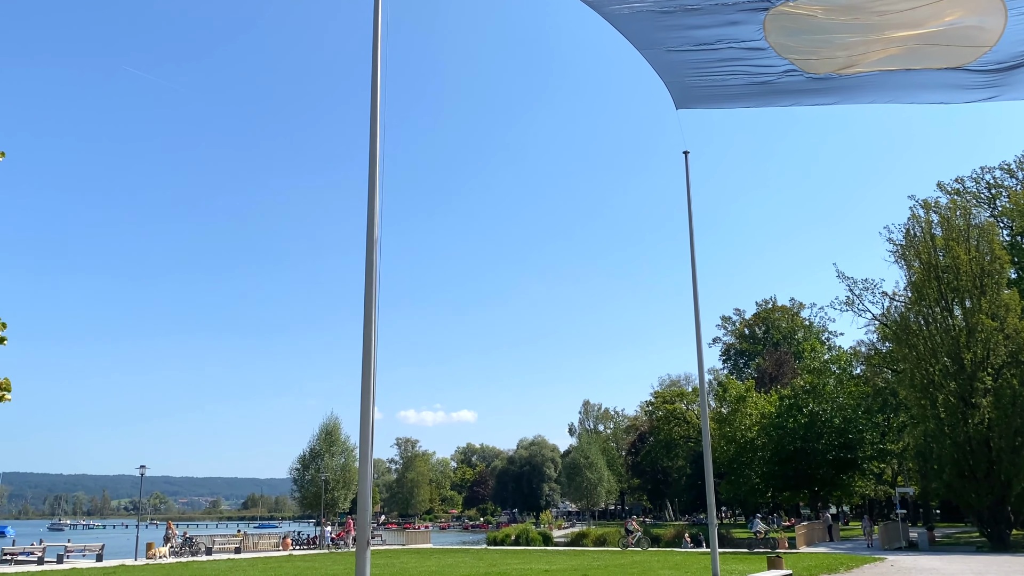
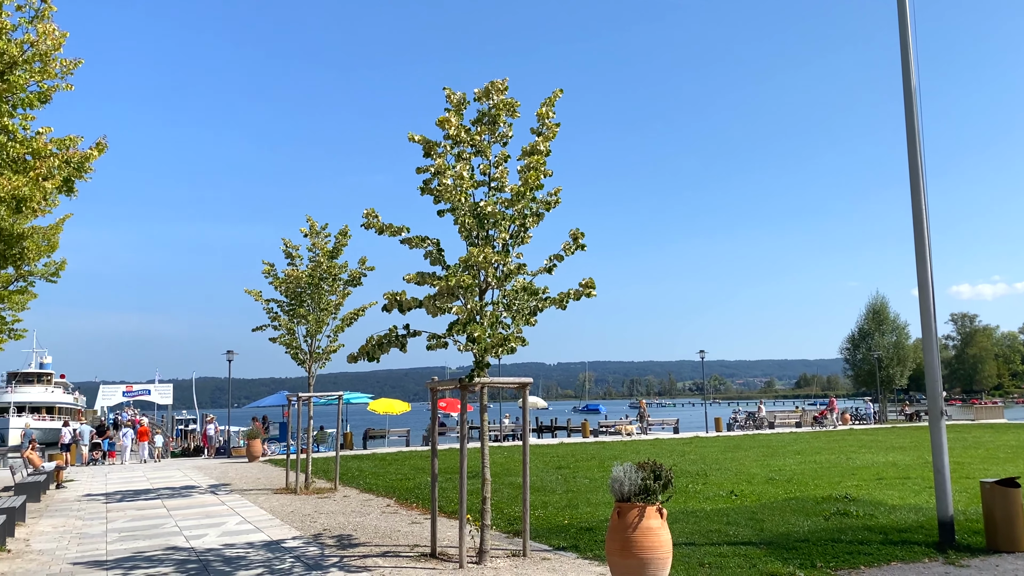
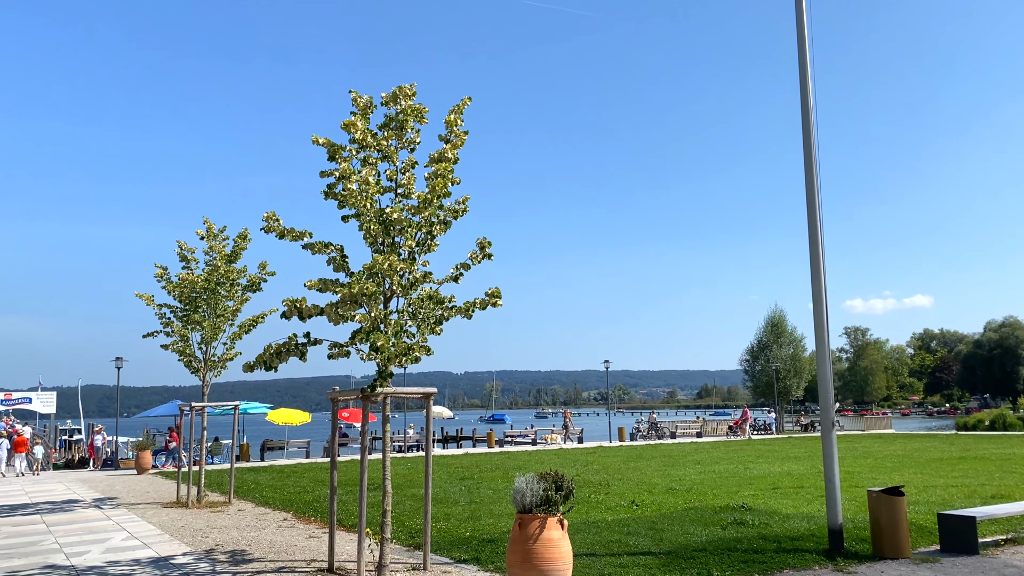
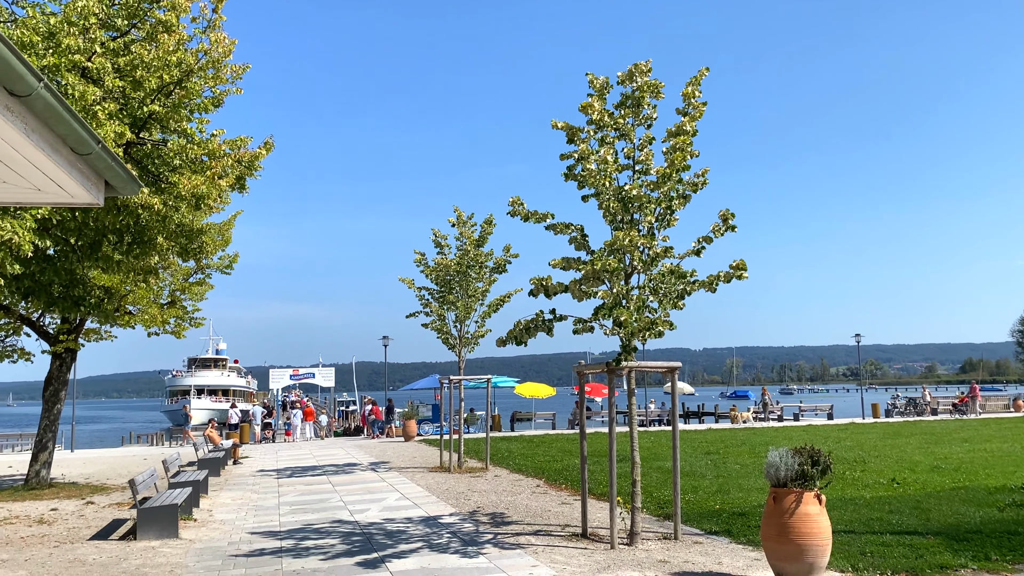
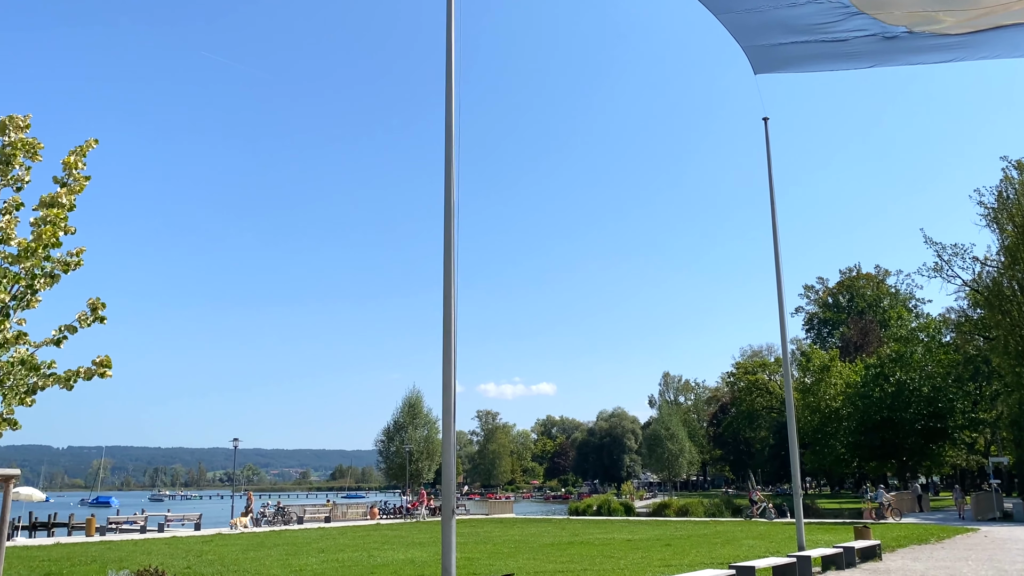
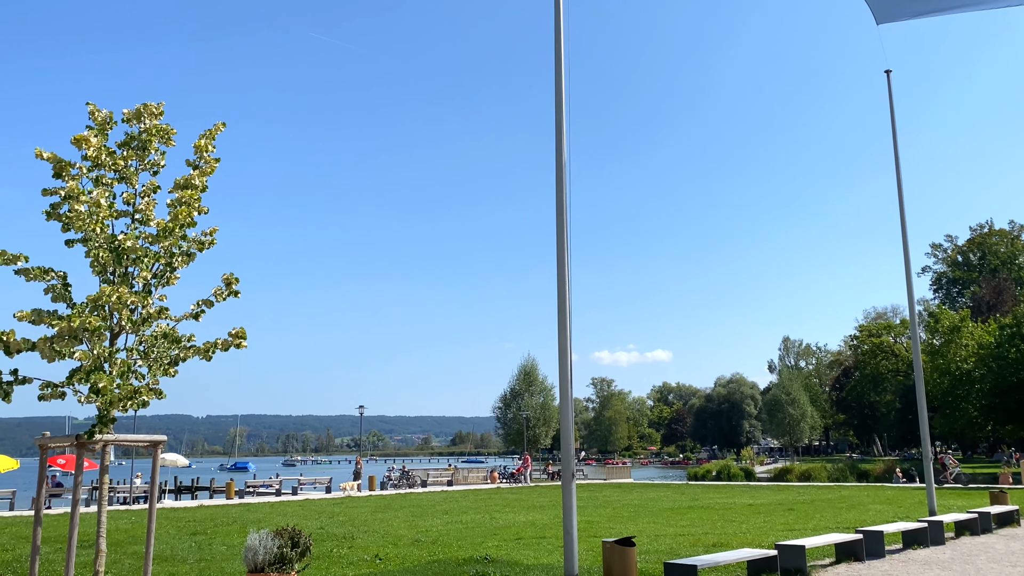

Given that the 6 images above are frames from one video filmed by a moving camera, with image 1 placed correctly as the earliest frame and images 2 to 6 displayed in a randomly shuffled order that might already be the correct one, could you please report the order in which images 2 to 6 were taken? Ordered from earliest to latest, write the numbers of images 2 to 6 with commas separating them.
5, 6, 3, 2, 4
